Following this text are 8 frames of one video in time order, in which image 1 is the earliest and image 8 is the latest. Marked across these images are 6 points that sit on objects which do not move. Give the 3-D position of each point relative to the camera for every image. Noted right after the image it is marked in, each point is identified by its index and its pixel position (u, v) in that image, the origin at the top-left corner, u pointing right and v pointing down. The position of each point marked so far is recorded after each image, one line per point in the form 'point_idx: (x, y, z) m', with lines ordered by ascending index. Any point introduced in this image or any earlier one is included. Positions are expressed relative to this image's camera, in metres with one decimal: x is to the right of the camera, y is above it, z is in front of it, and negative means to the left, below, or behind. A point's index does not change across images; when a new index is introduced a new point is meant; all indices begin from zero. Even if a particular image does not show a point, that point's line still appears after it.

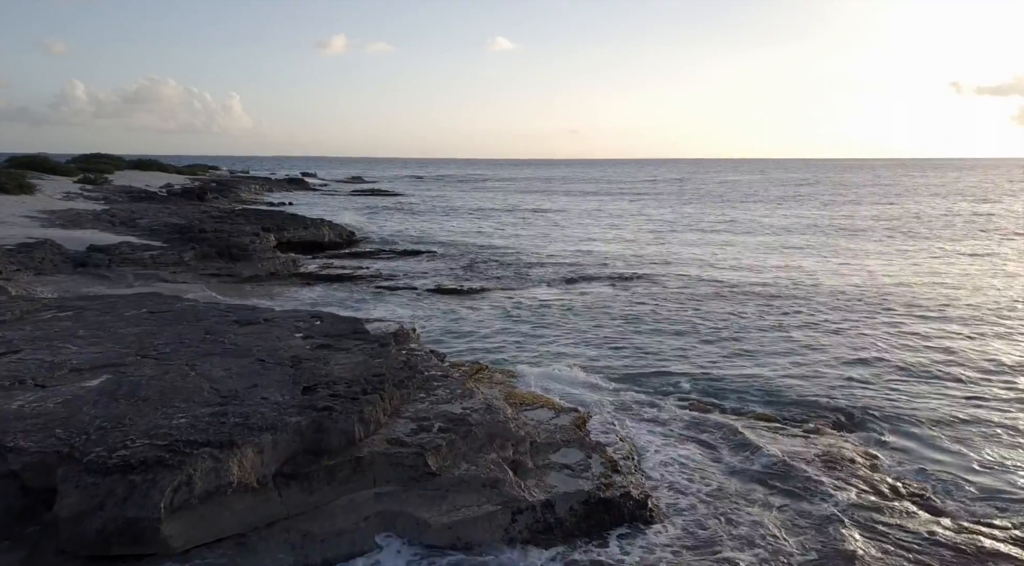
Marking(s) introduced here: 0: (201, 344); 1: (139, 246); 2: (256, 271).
0: (-3.8, -0.7, +9.0) m
1: (-9.2, +0.9, +18.2) m
2: (-6.6, +0.3, +19.1) m
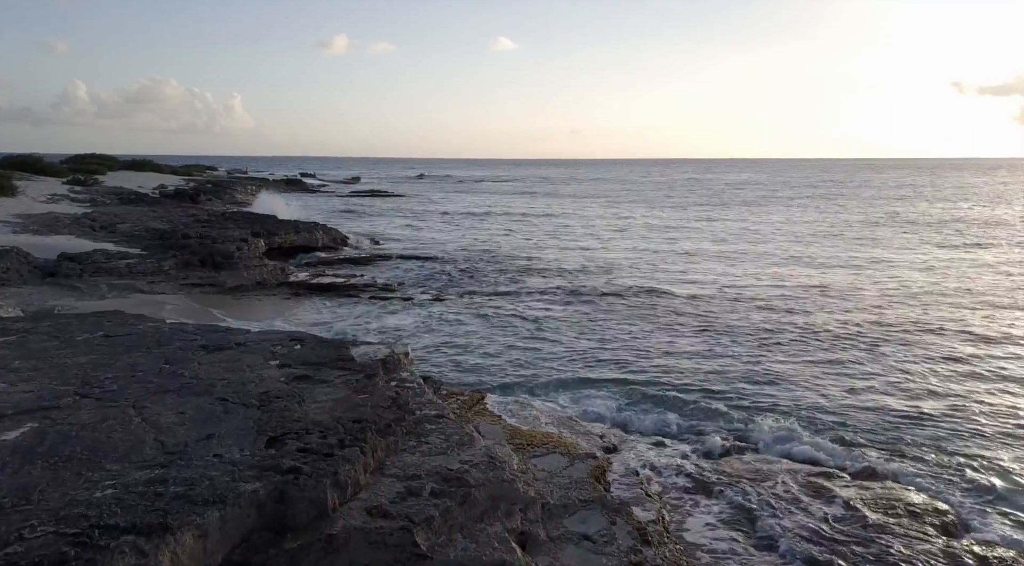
0: (-3.7, -1.0, +7.7) m
1: (-9.1, +0.7, +16.9) m
2: (-6.5, +0.1, +17.8) m
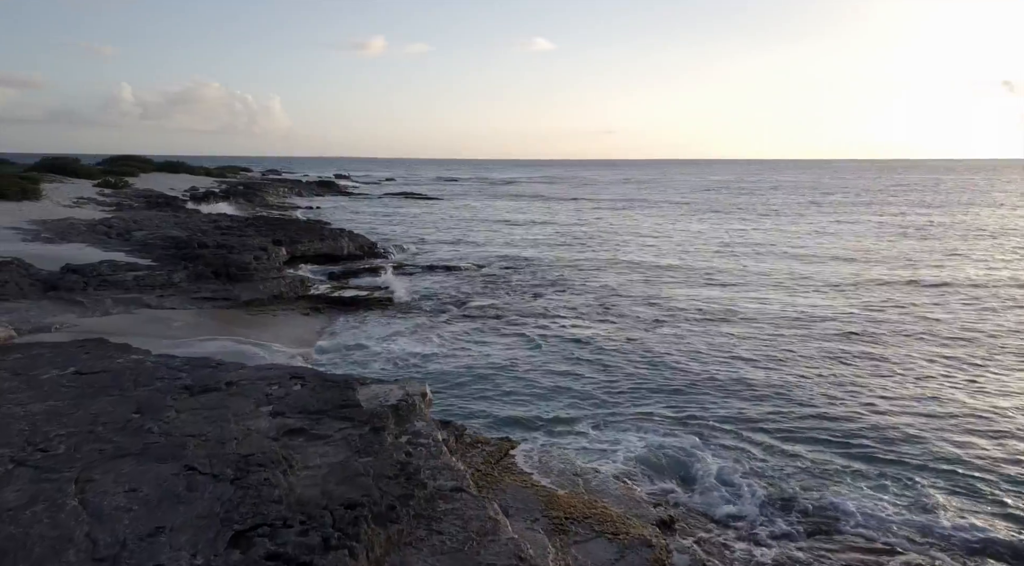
0: (-3.4, -1.3, +6.4) m
1: (-8.3, +0.4, +15.8) m
2: (-5.7, -0.2, +16.6) m
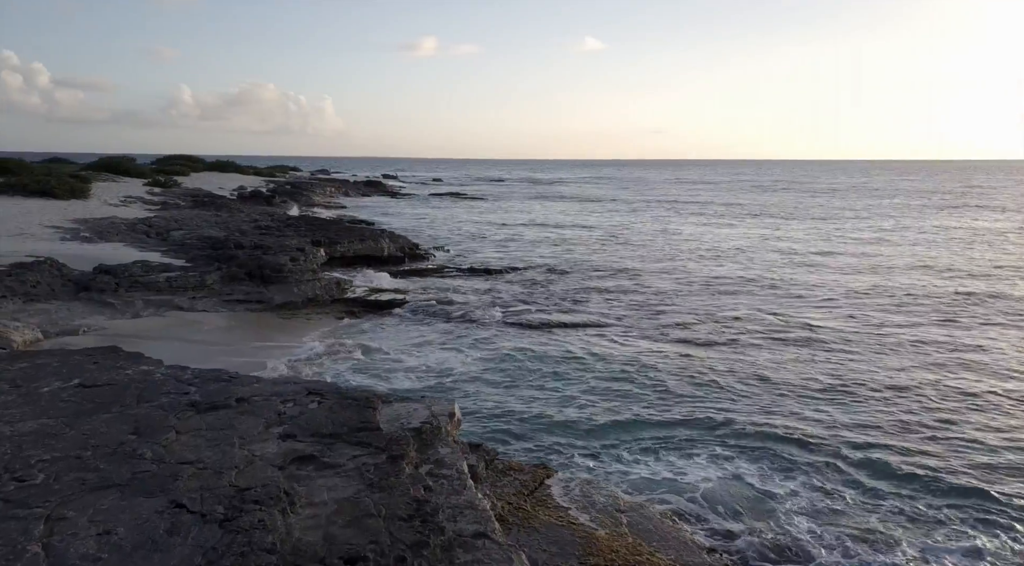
0: (-3.2, -1.4, +5.8) m
1: (-7.4, +0.4, +15.5) m
2: (-4.8, -0.3, +16.1) m
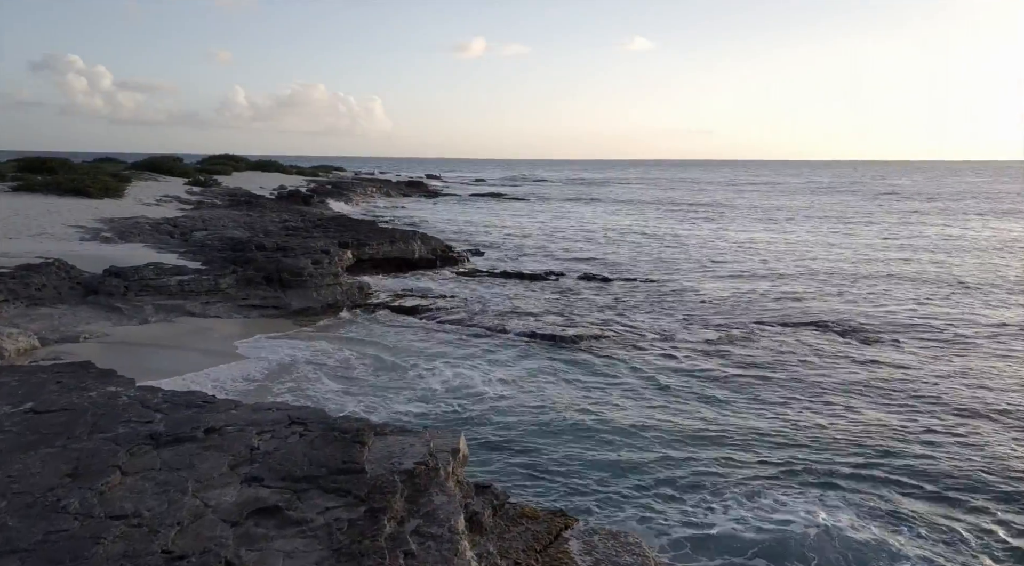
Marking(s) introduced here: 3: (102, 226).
0: (-3.2, -1.5, +4.8) m
1: (-6.8, +0.3, +14.8) m
2: (-4.2, -0.4, +15.2) m
3: (-10.5, +1.5, +18.9) m
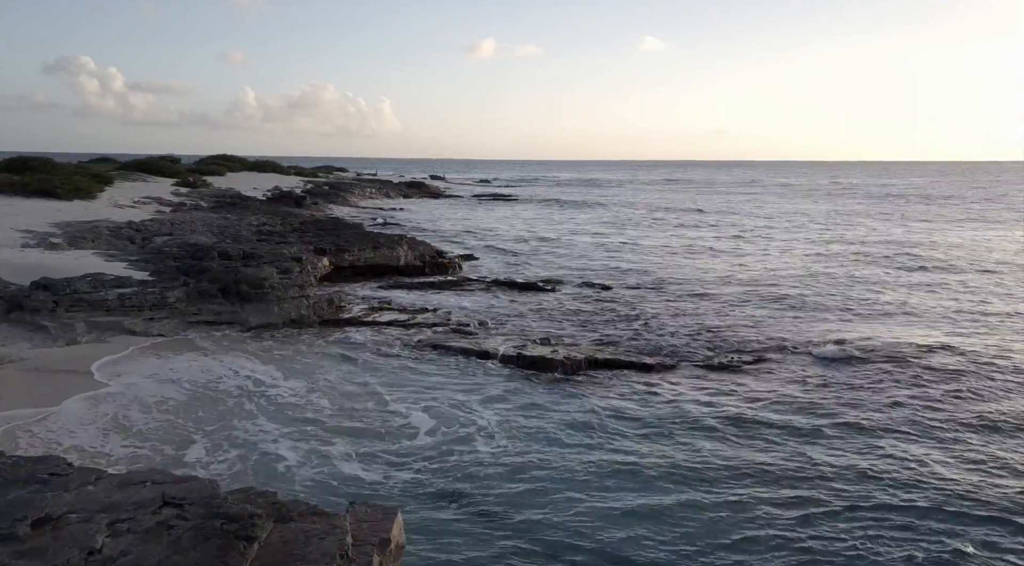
0: (-3.5, -1.7, +3.1) m
1: (-7.1, +0.1, +13.1) m
2: (-4.4, -0.6, +13.5) m
3: (-10.7, +1.2, +17.2) m
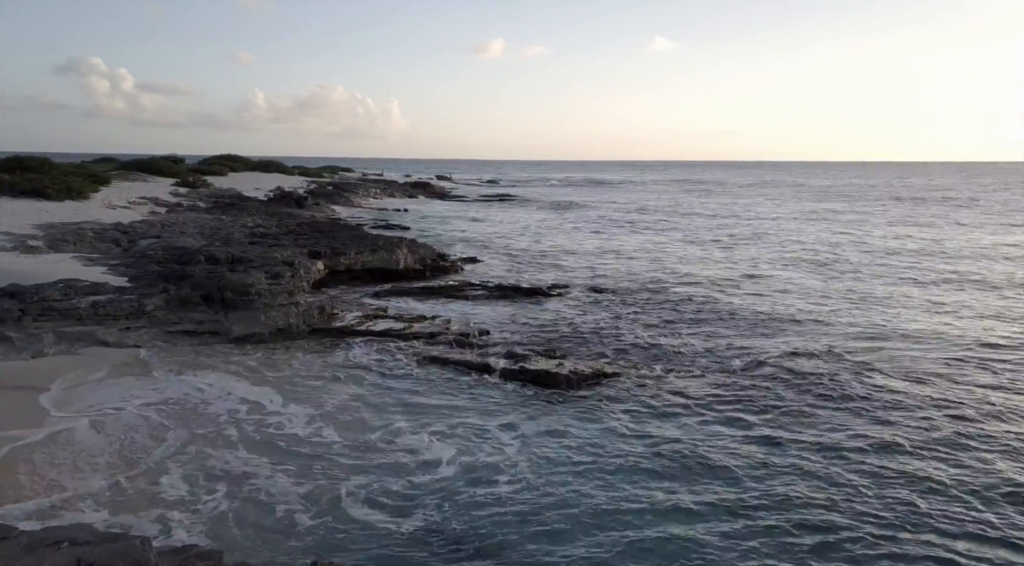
0: (-3.6, -1.8, +2.2) m
1: (-7.0, -0.1, +12.2) m
2: (-4.4, -0.8, +12.6) m
3: (-10.6, +1.1, +16.4) m
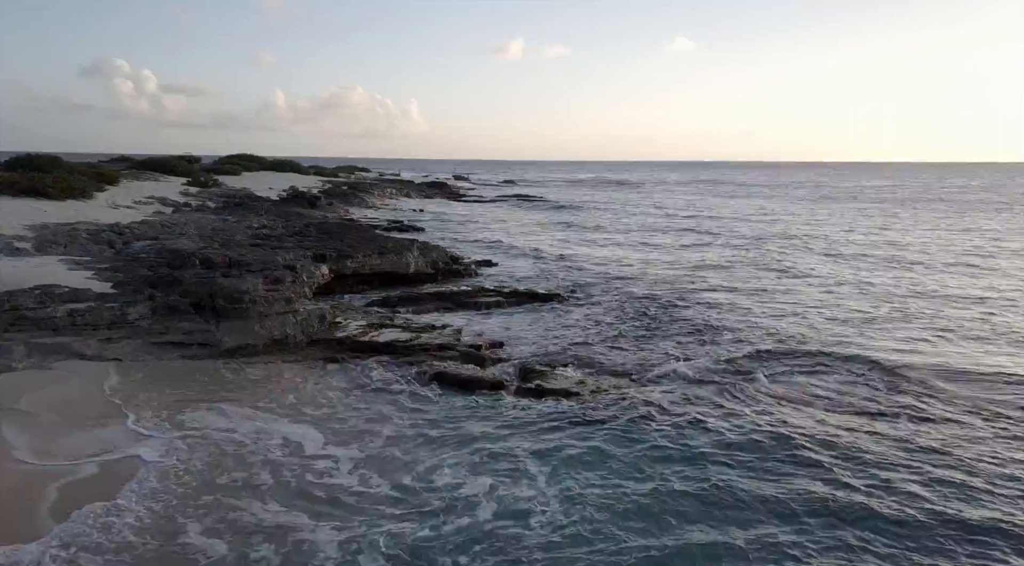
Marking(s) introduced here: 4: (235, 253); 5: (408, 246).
0: (-3.6, -1.9, +1.1) m
1: (-6.8, -0.1, +11.2) m
2: (-4.1, -0.9, +11.6) m
3: (-10.2, +1.0, +15.5) m
4: (-5.7, +0.6, +15.2) m
5: (-2.5, +0.9, +18.0) m
